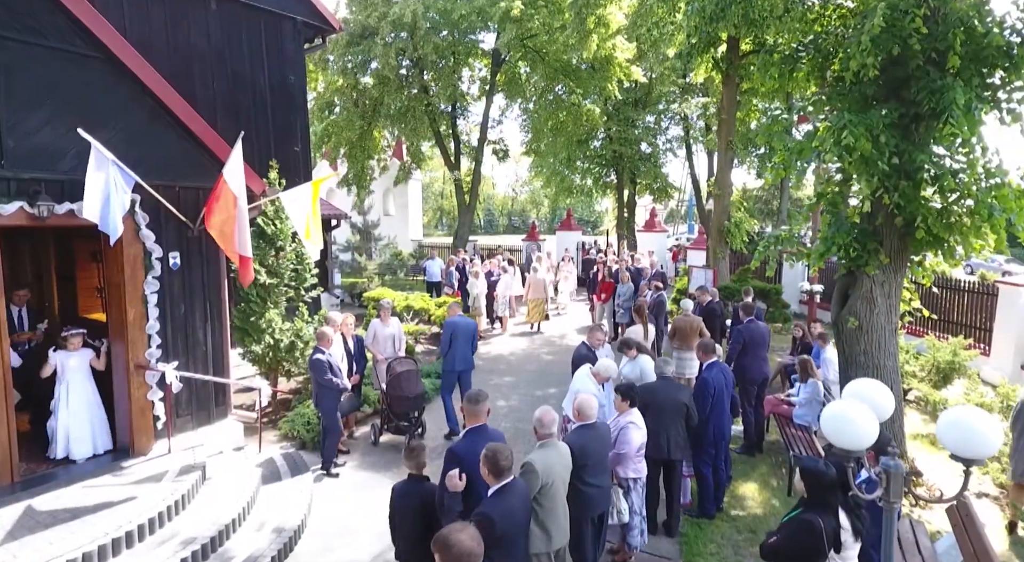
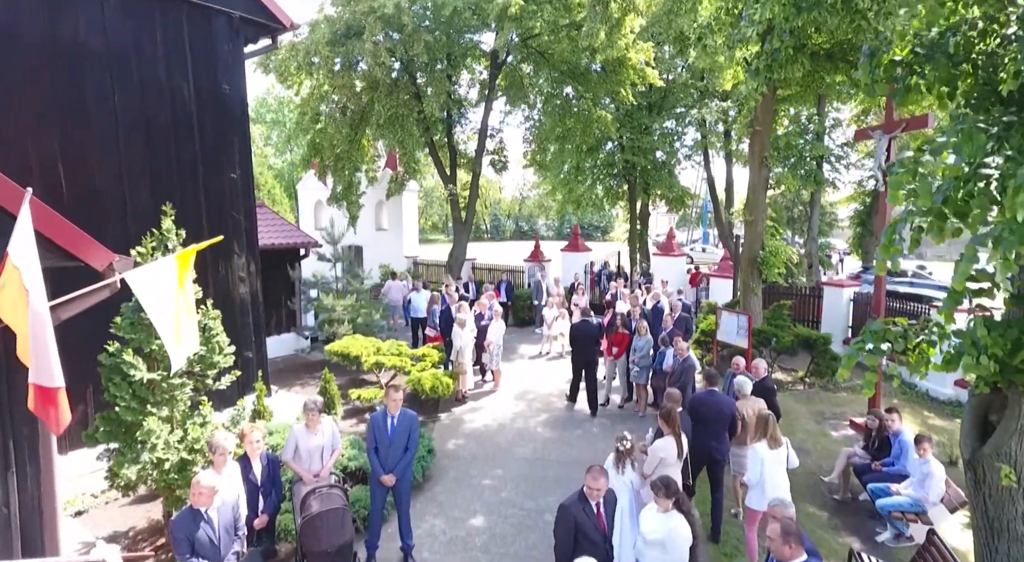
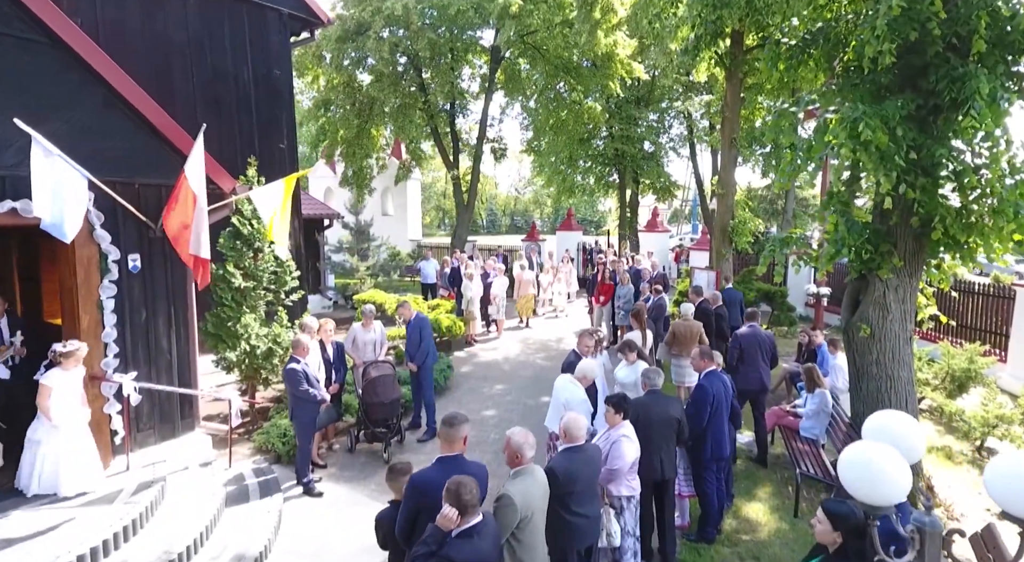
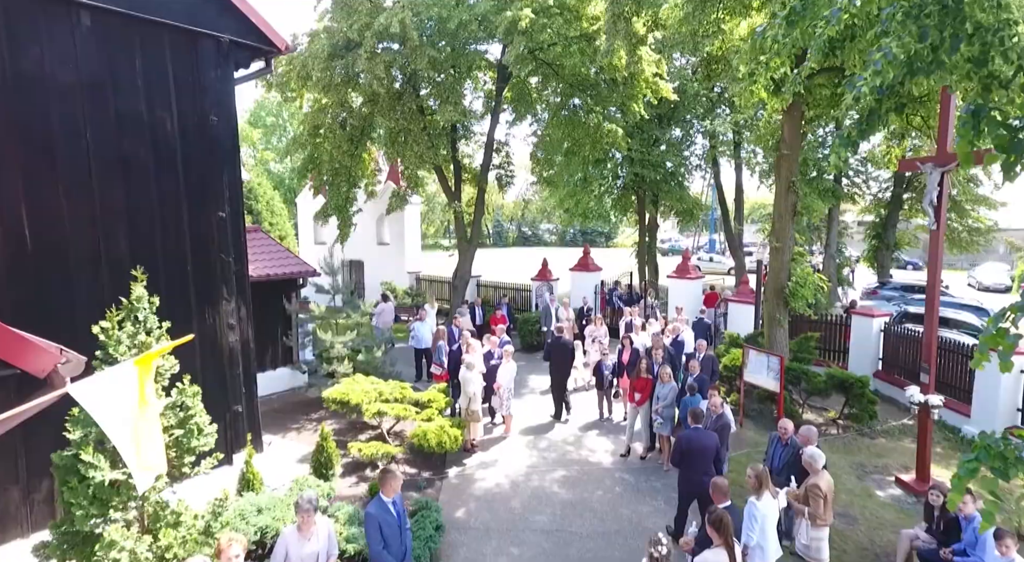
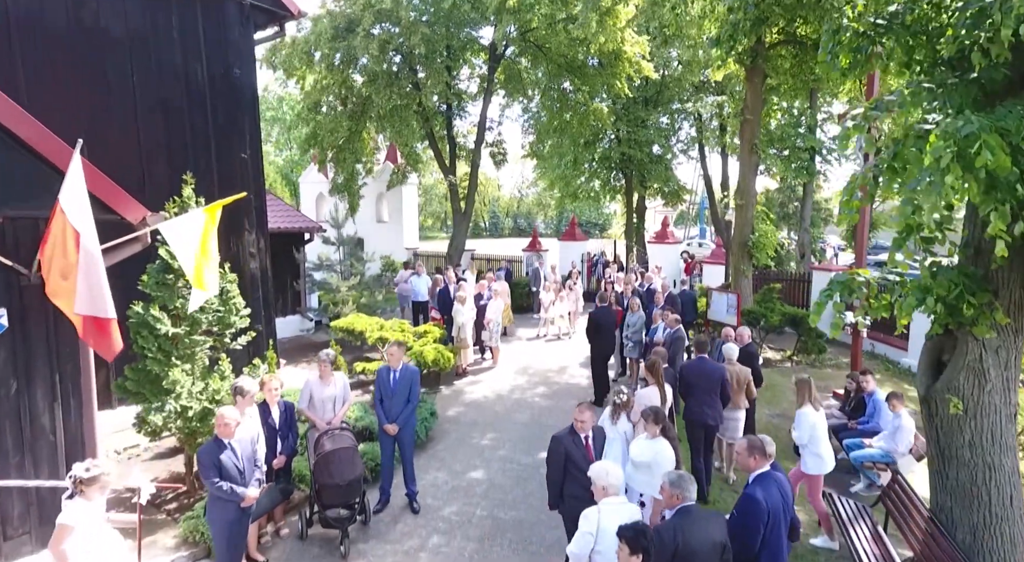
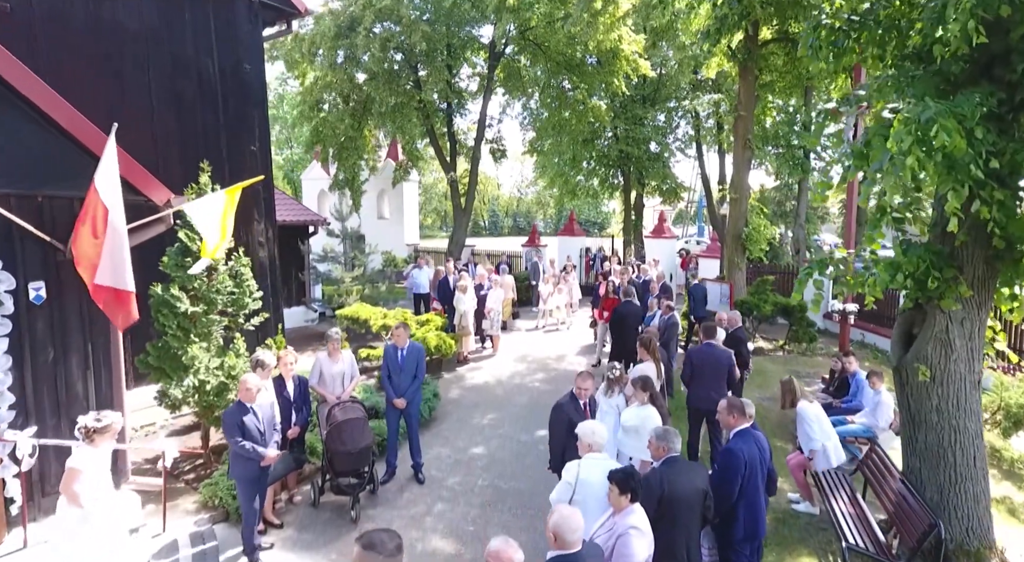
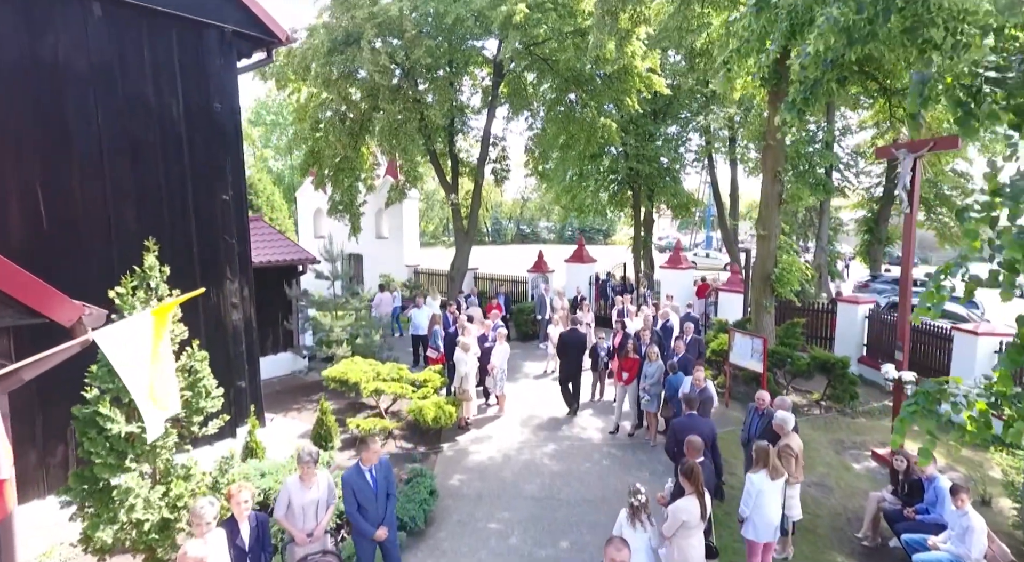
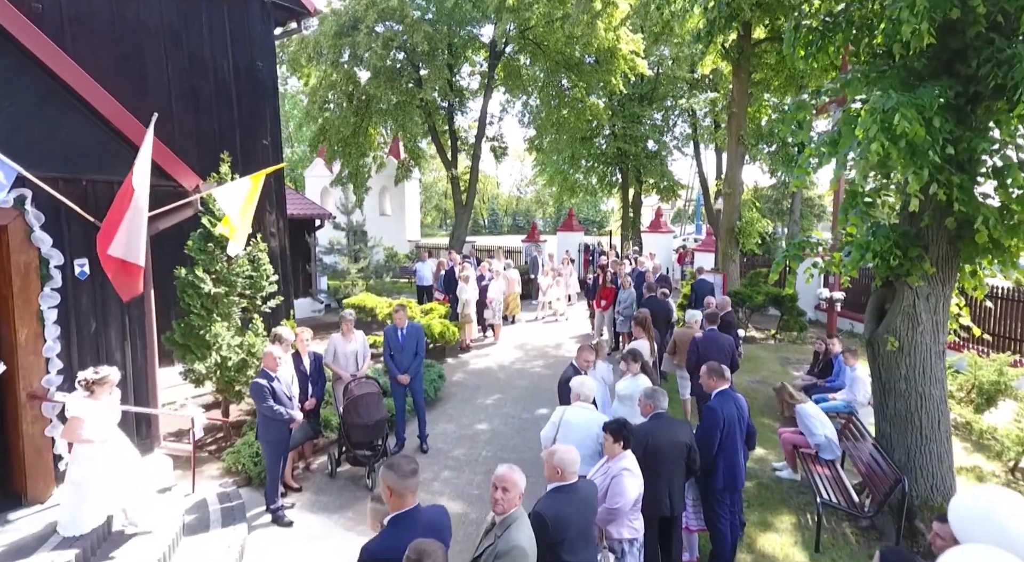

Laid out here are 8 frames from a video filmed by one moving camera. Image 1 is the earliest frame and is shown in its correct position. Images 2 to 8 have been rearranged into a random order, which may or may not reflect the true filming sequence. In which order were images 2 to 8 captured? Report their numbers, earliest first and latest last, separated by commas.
3, 8, 6, 5, 2, 7, 4
